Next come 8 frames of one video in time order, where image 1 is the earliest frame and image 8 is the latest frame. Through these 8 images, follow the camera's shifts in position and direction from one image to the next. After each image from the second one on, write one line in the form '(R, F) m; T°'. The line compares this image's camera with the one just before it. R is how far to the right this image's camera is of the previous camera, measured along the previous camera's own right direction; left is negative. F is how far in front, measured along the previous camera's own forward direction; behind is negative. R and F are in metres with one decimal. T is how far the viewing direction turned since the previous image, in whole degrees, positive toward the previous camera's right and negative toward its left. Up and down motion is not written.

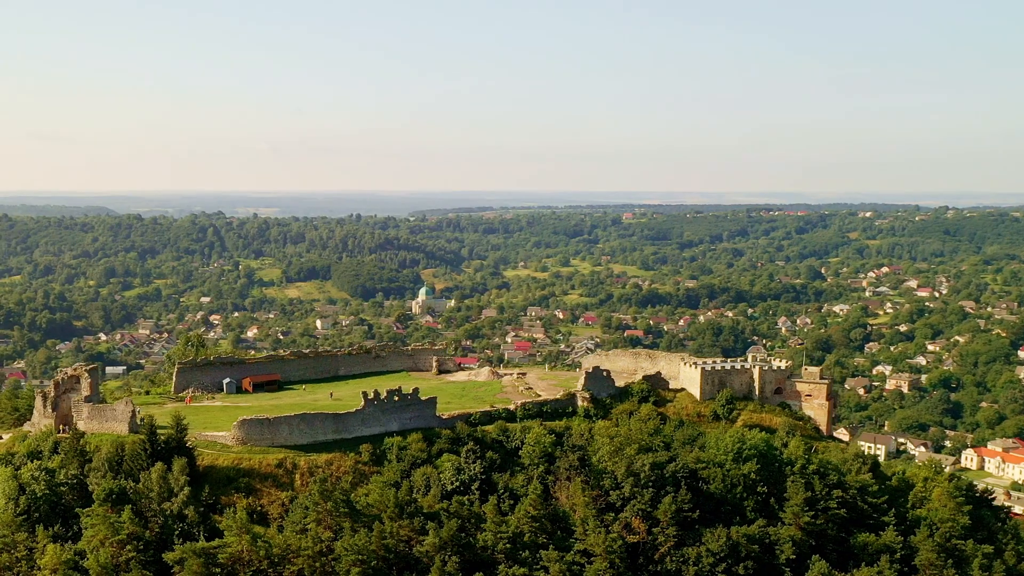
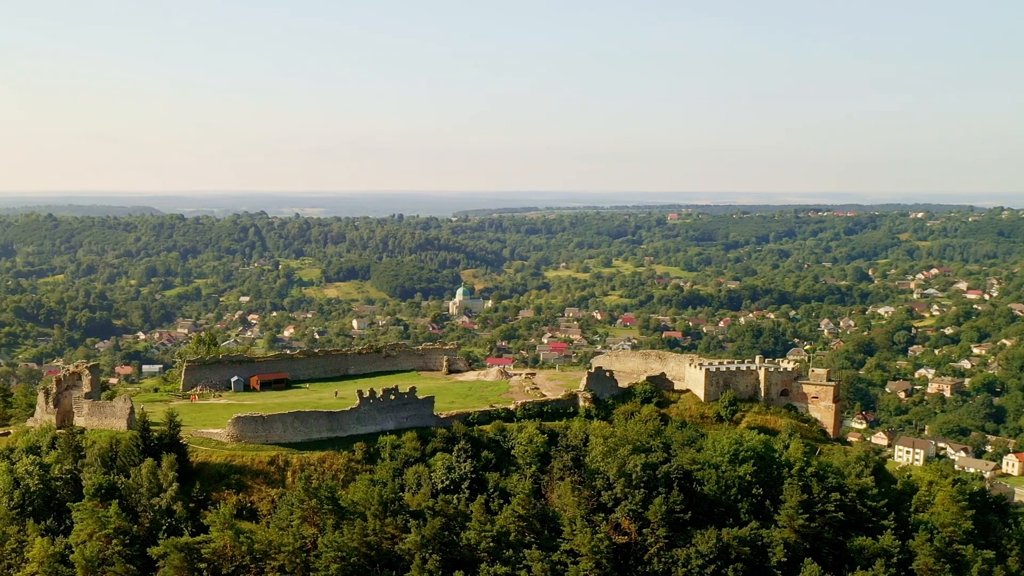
(+0.9, 0.0) m; -2°
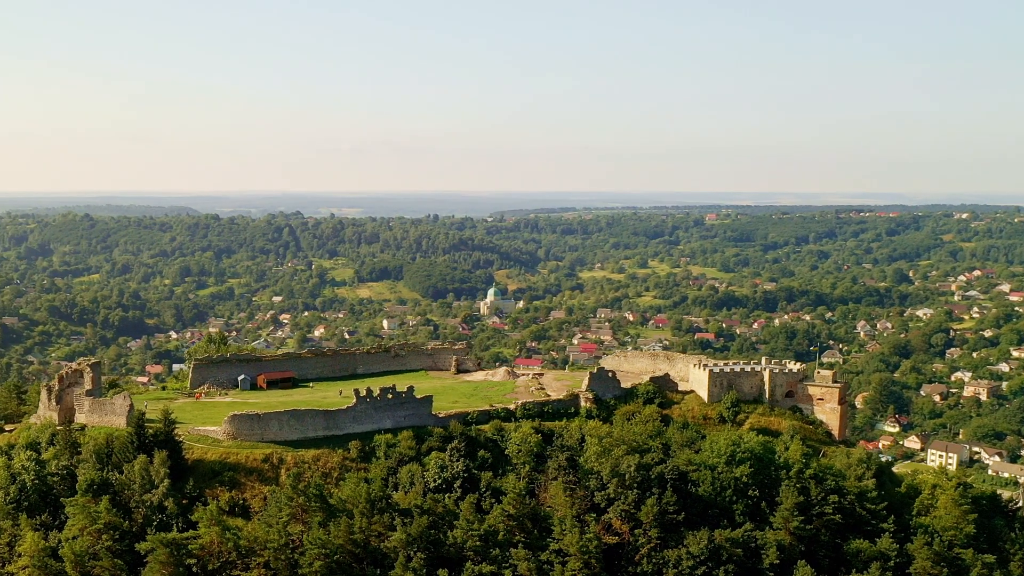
(+0.7, 0.0) m; -2°
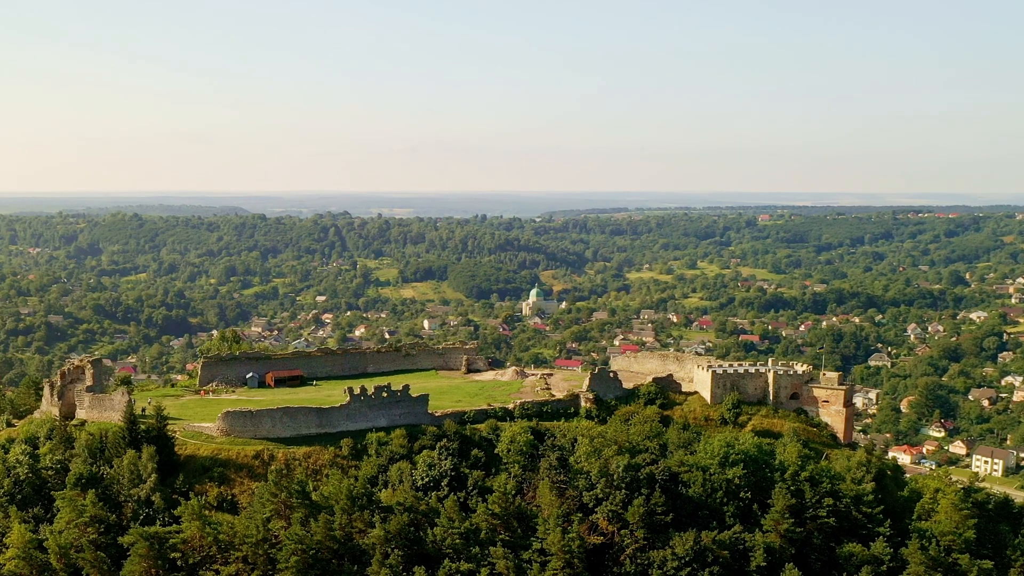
(+1.0, 0.0) m; -2°
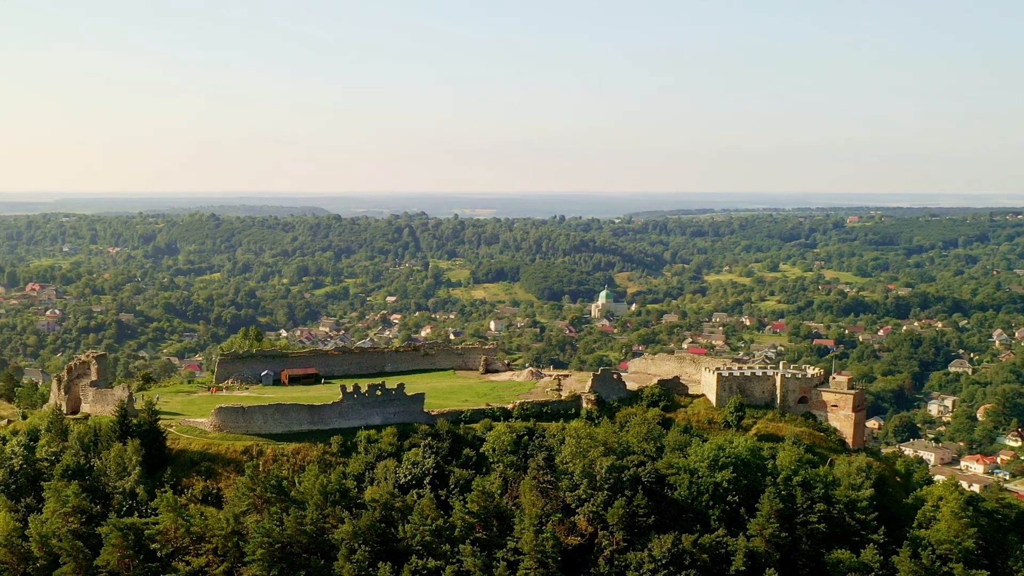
(+1.6, 0.0) m; -4°
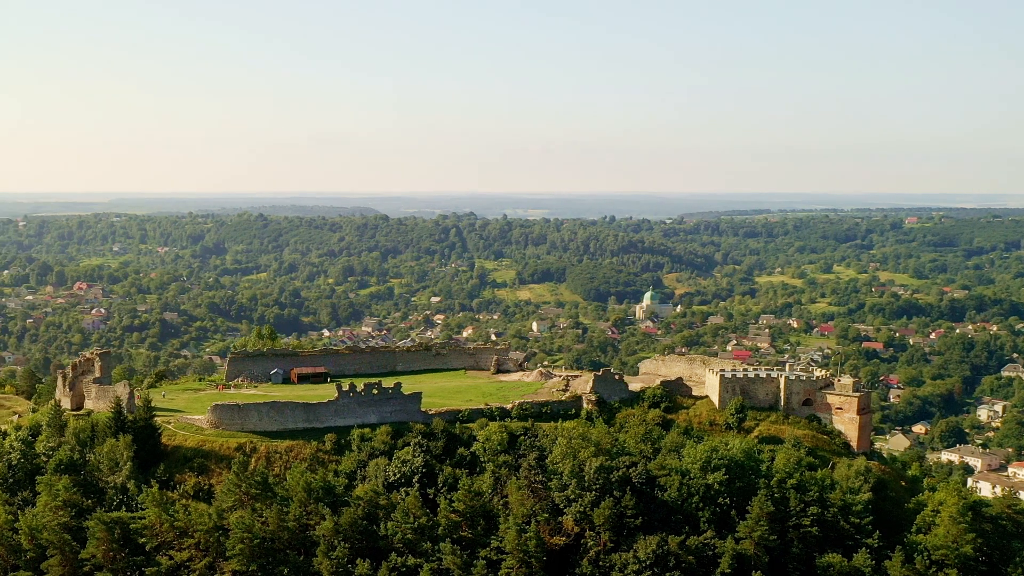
(+1.0, 0.0) m; -2°
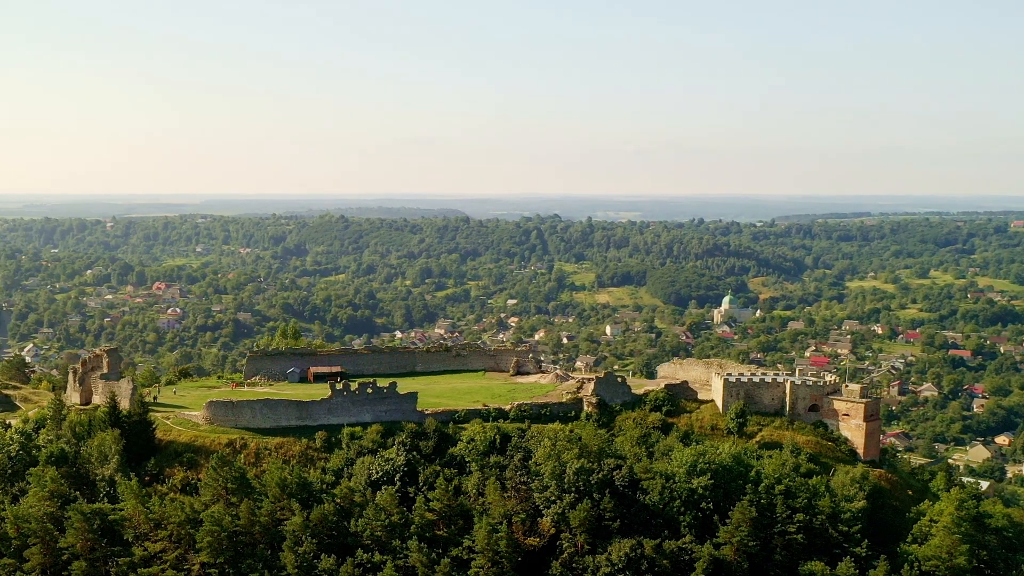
(+1.8, -0.1) m; -4°
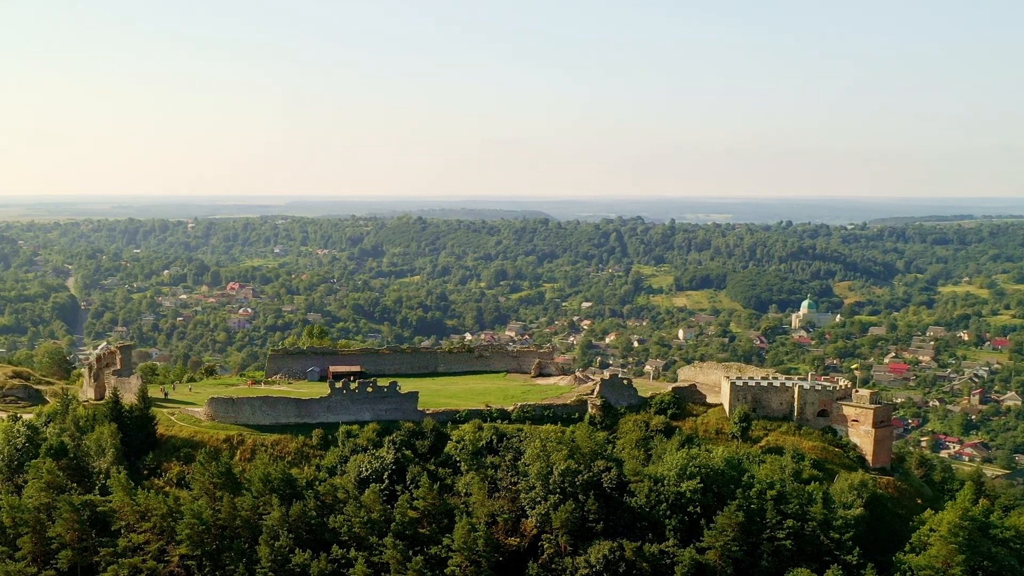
(+1.7, -0.1) m; -4°
